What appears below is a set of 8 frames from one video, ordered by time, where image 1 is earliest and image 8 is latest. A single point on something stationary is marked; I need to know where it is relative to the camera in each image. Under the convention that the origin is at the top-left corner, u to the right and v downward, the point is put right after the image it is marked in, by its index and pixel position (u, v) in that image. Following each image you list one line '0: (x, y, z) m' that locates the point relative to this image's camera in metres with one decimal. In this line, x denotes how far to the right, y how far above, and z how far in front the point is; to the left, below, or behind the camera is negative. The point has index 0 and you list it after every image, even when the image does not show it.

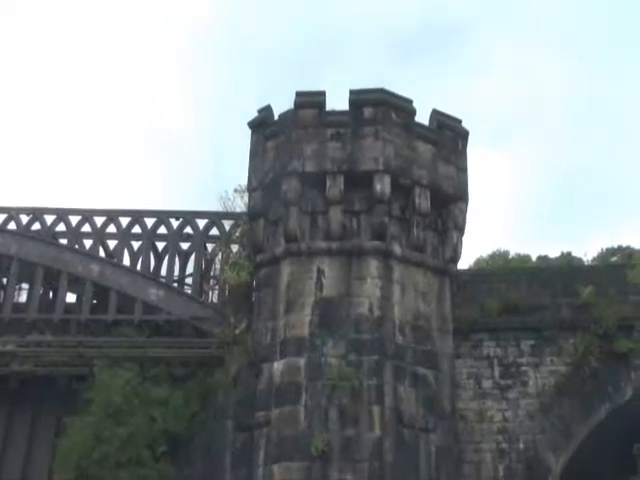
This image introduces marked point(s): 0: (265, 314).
0: (-0.9, -1.4, +14.9) m
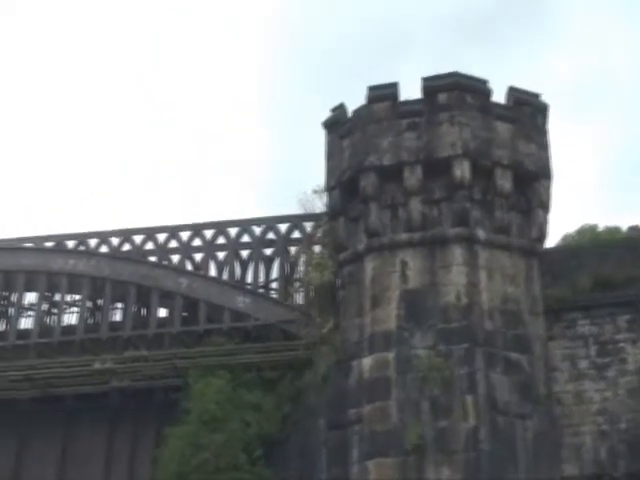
0: (+0.6, -1.4, +14.9) m
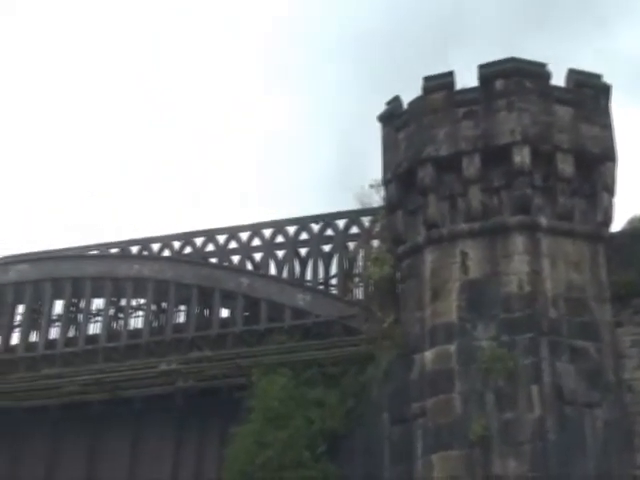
0: (+1.7, -1.2, +14.8) m
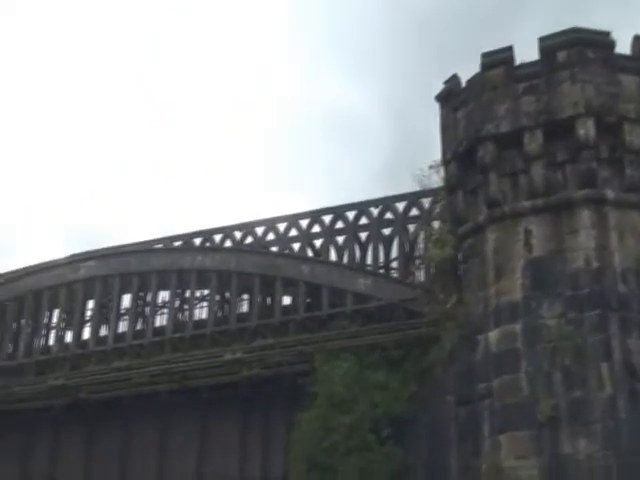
0: (+2.9, -0.8, +14.5) m
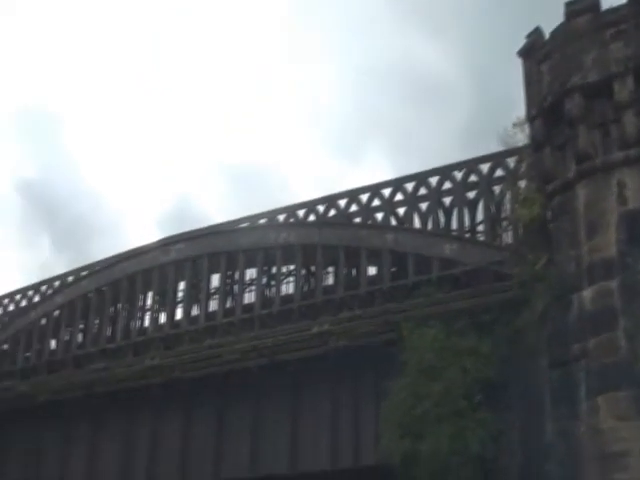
0: (+4.3, 0.0, +13.9) m
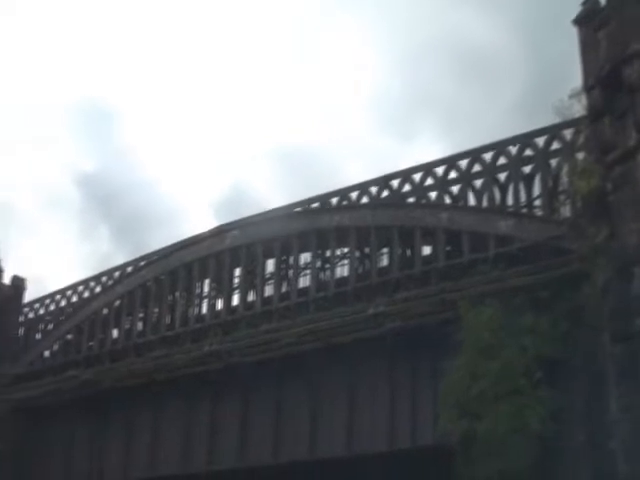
0: (+5.2, +0.5, +13.4) m
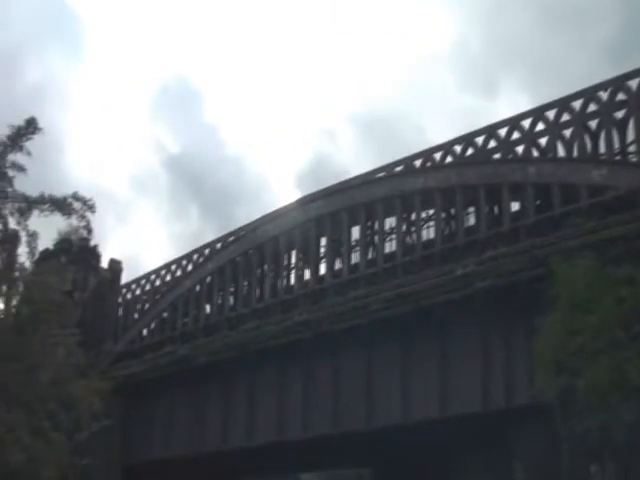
0: (+6.4, +1.4, +12.4) m
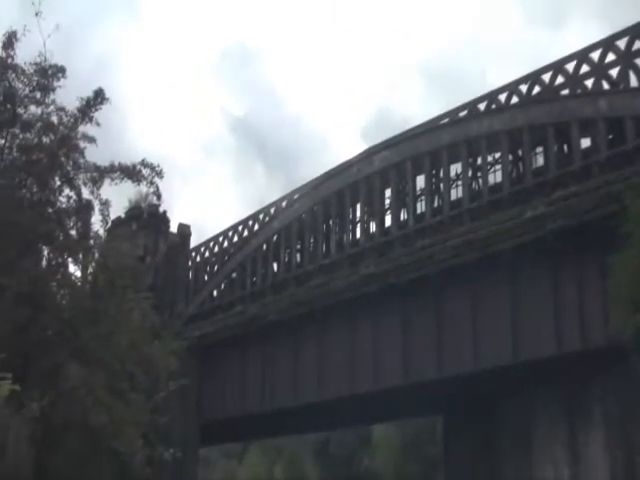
0: (+7.2, +2.6, +11.3) m
